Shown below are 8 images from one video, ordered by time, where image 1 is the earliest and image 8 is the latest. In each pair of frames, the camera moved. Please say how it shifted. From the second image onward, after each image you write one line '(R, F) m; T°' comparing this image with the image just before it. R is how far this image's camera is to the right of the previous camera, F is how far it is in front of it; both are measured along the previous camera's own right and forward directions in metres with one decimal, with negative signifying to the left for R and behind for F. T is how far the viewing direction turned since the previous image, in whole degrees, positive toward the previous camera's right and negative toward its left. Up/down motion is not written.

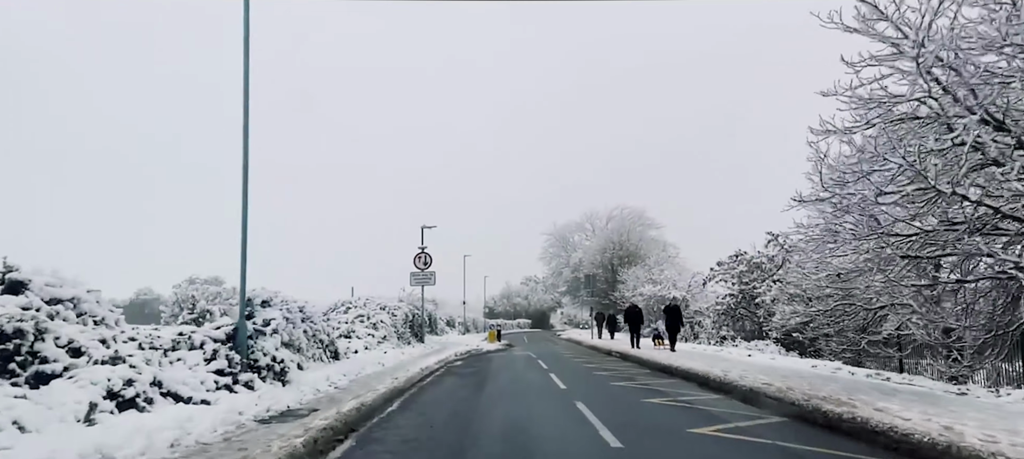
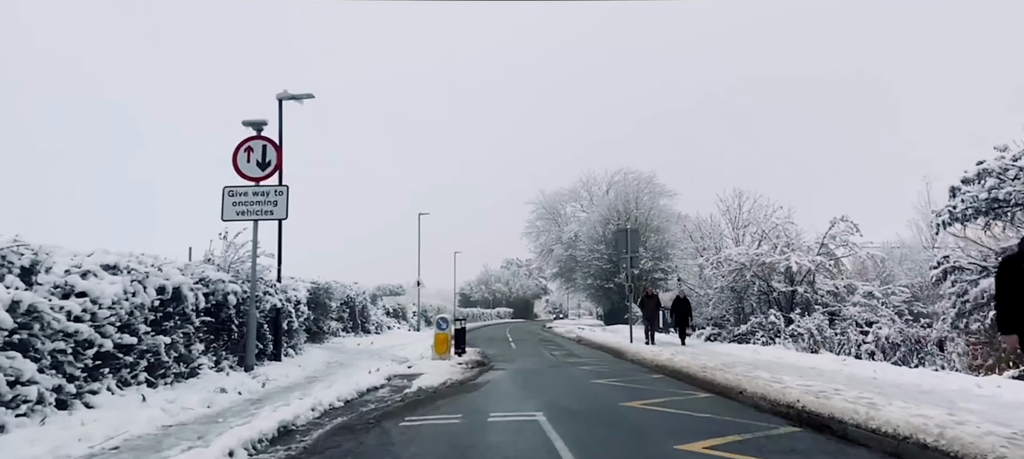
(+0.1, +18.2) m; +1°
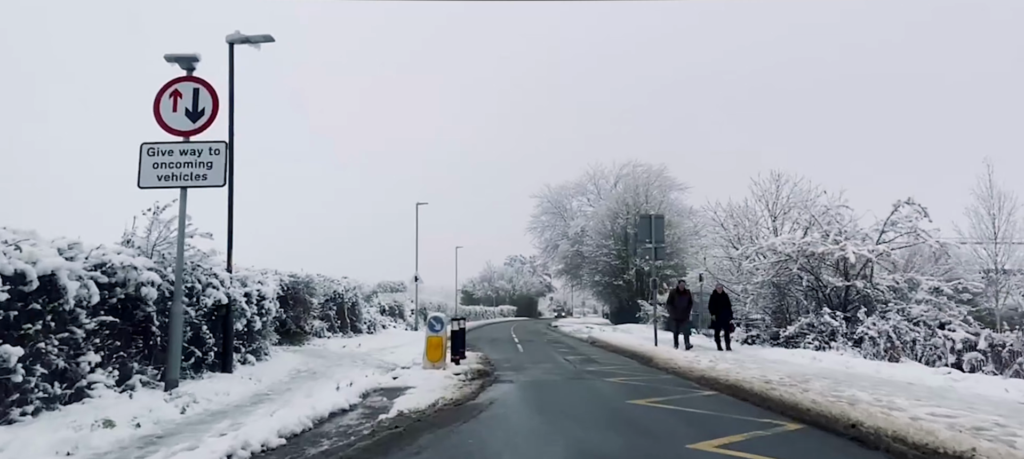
(-0.1, +3.0) m; 0°
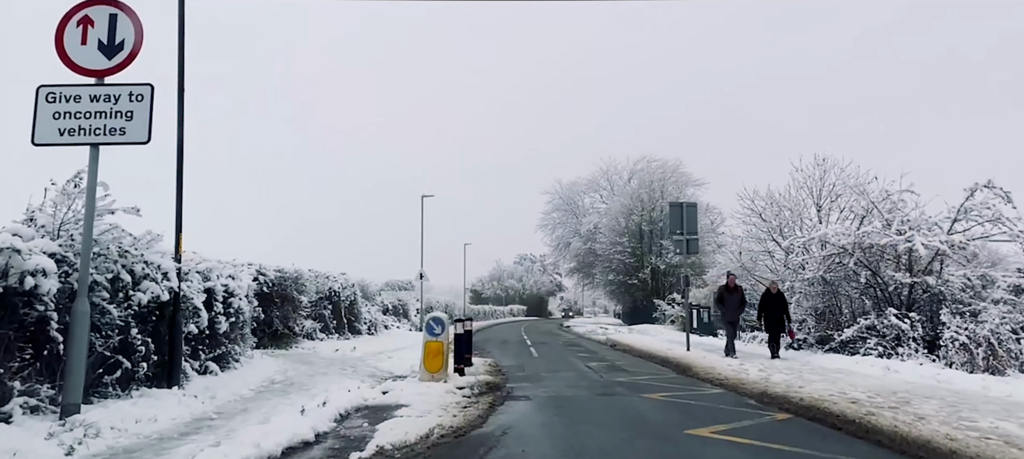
(-0.1, +2.3) m; -1°
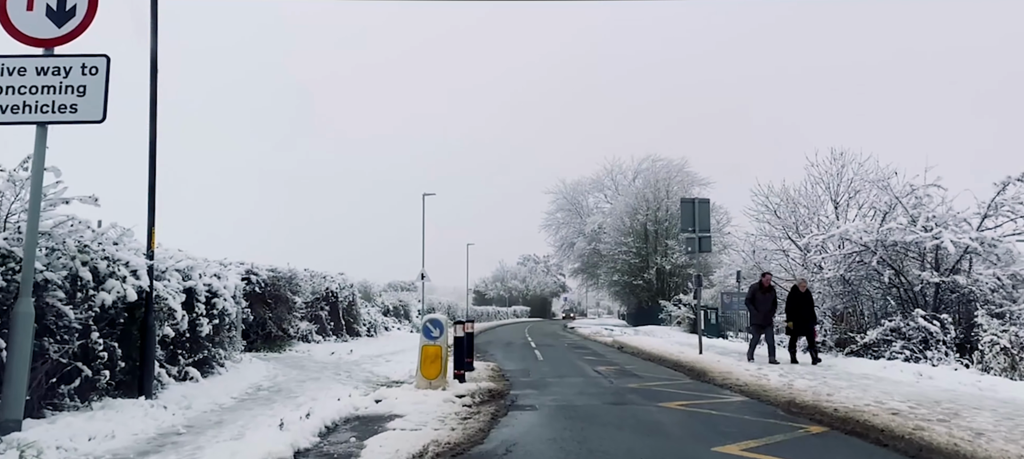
(0.0, +0.8) m; 0°
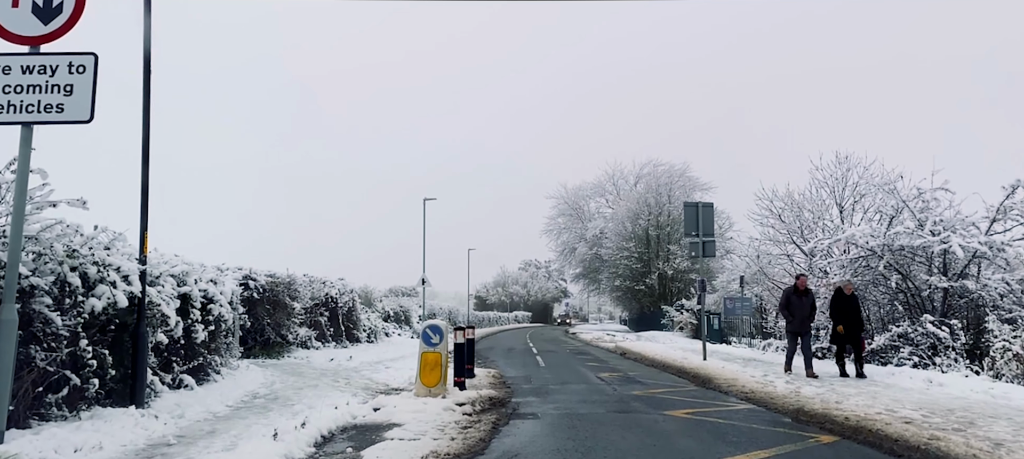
(0.0, +0.2) m; 0°
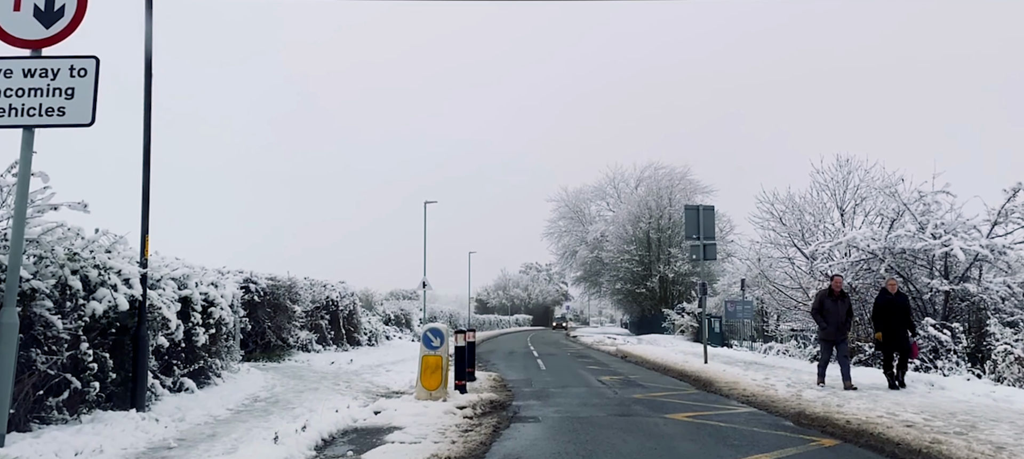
(0.0, 0.0) m; 0°
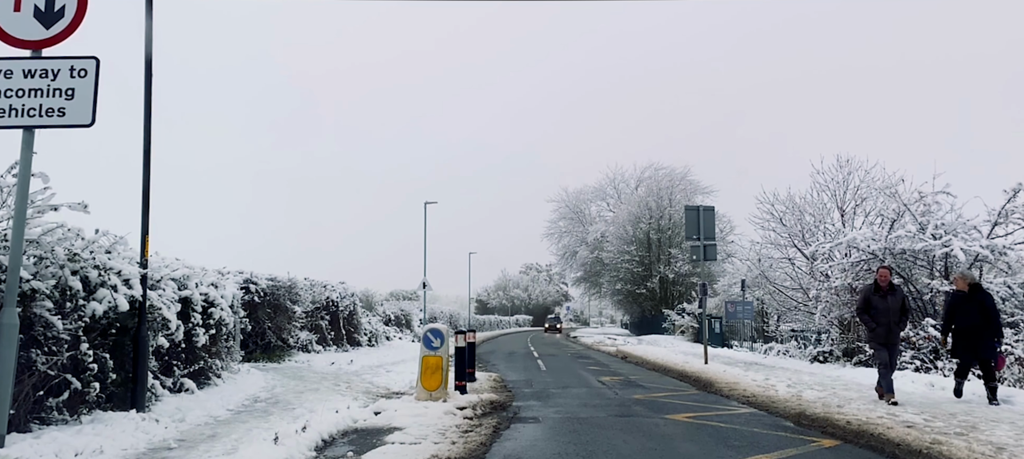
(0.0, 0.0) m; 0°
